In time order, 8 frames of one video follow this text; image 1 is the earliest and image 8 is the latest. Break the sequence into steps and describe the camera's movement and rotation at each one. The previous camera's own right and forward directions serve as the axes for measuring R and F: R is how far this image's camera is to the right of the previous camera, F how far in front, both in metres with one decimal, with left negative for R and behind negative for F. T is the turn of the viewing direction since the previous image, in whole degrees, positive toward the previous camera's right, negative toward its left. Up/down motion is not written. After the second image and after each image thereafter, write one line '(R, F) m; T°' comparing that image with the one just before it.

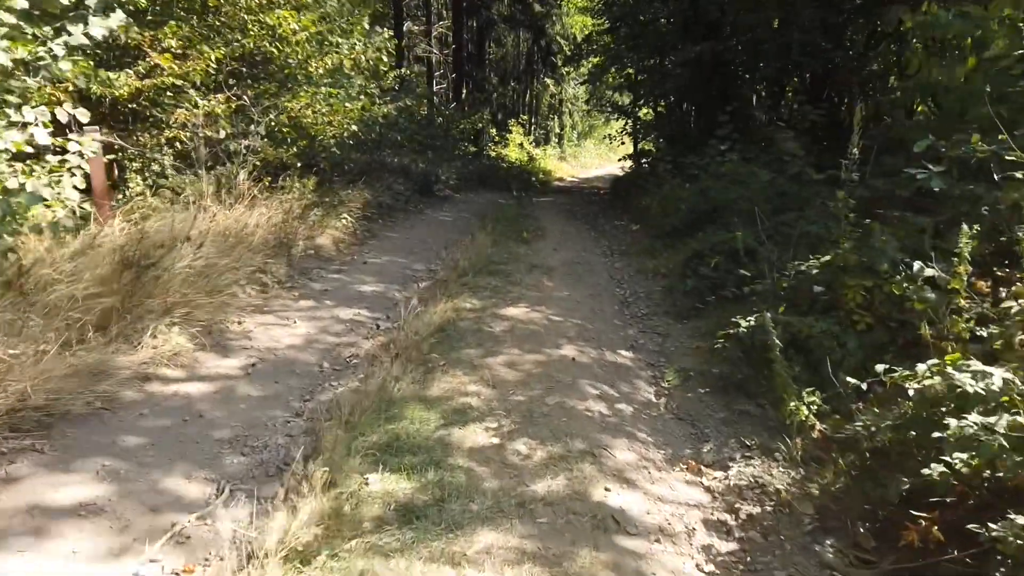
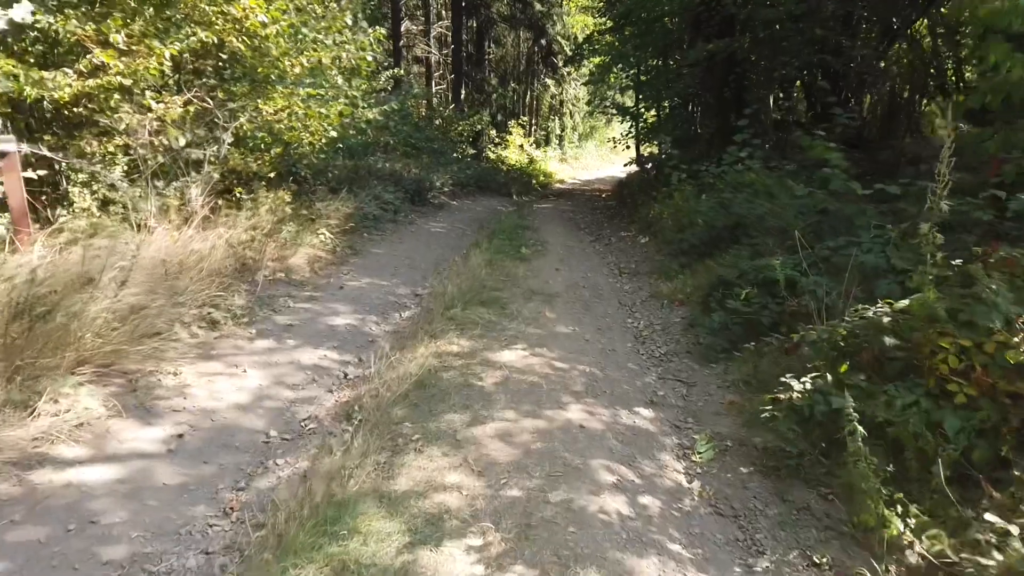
(0.0, +1.0) m; 0°
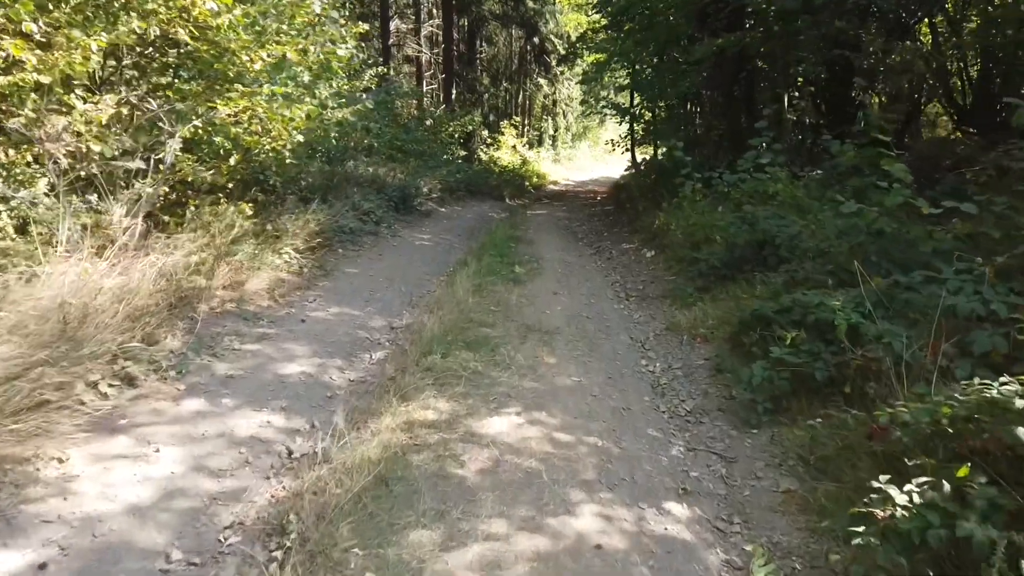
(0.0, +1.1) m; +1°
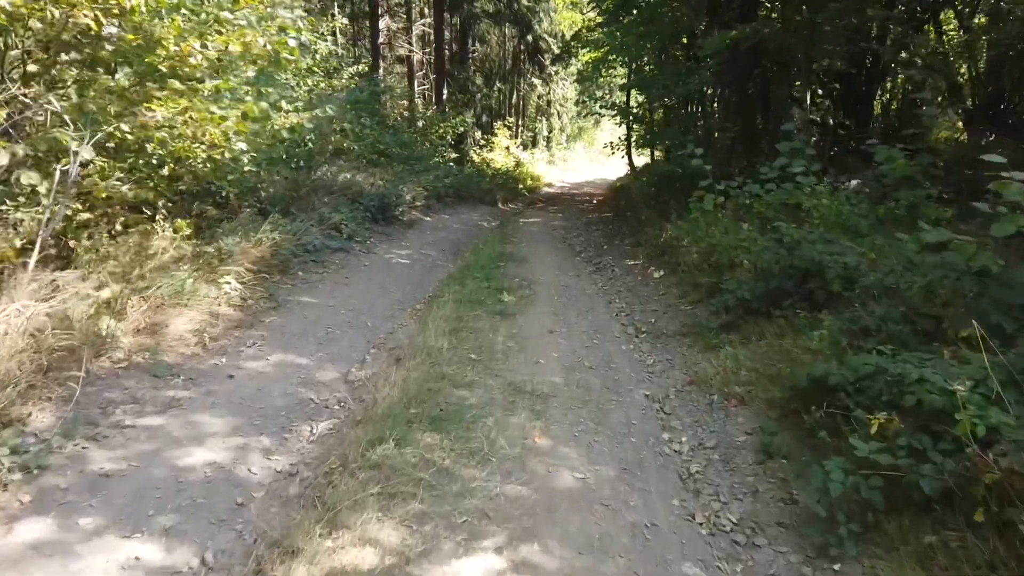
(+0.1, +1.3) m; 0°
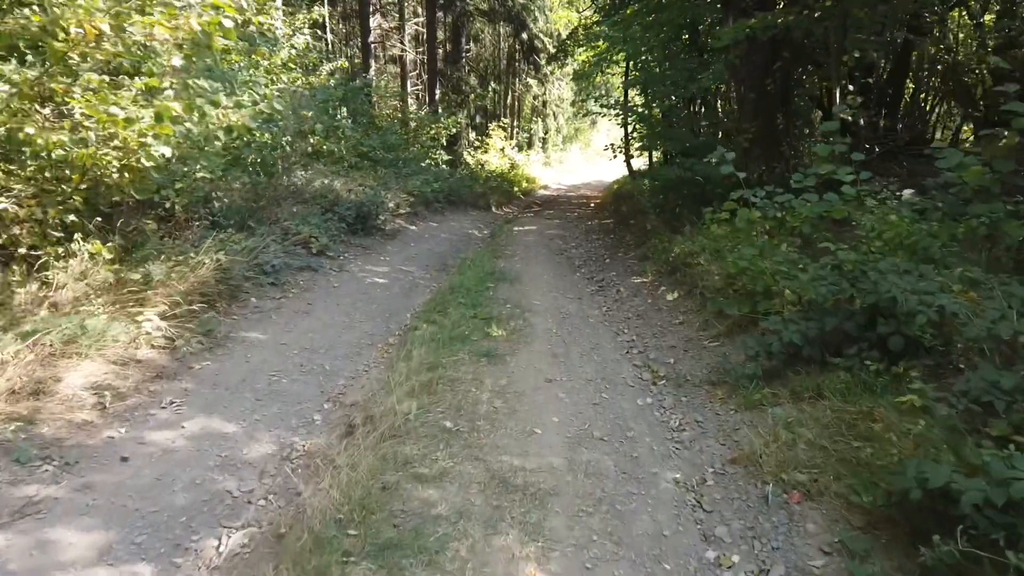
(0.0, +1.2) m; 0°
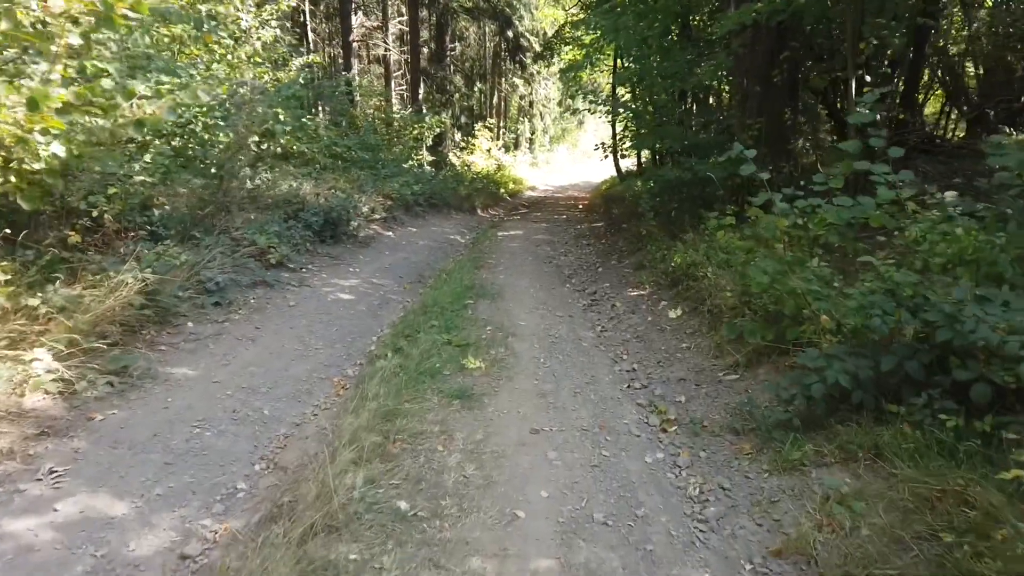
(+0.1, +1.0) m; +1°
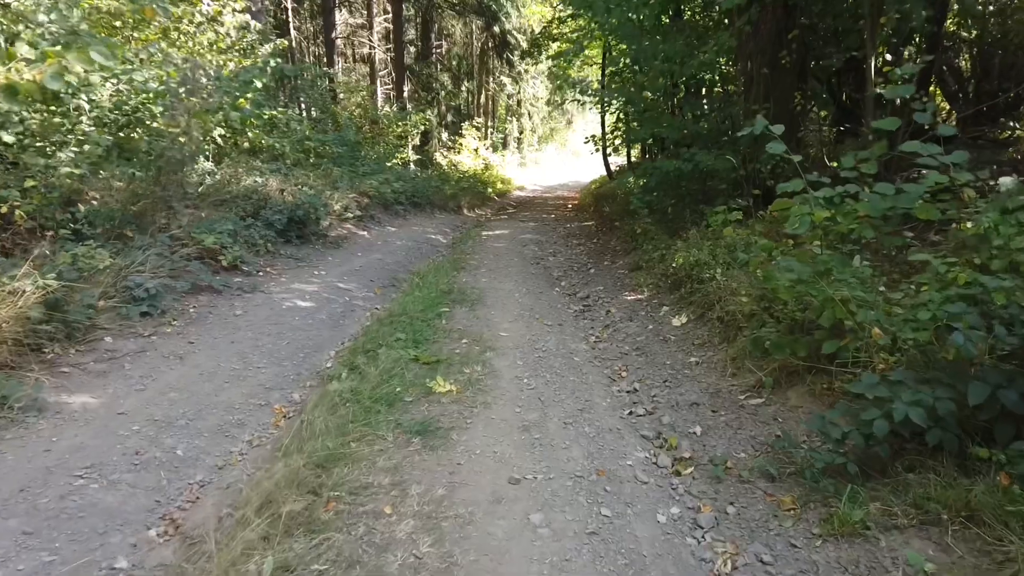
(+0.1, +0.9) m; +1°
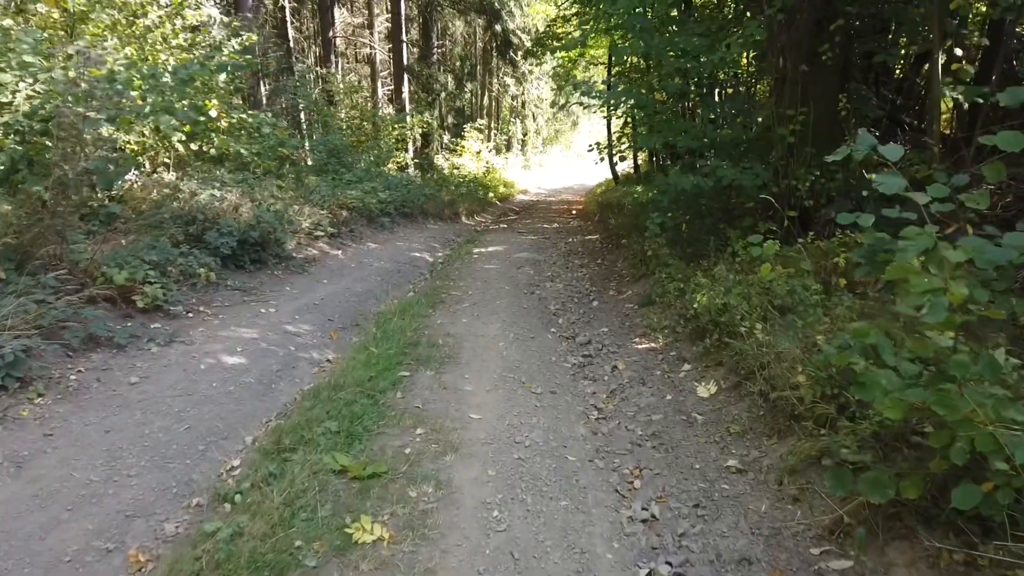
(+0.2, +1.4) m; 0°
